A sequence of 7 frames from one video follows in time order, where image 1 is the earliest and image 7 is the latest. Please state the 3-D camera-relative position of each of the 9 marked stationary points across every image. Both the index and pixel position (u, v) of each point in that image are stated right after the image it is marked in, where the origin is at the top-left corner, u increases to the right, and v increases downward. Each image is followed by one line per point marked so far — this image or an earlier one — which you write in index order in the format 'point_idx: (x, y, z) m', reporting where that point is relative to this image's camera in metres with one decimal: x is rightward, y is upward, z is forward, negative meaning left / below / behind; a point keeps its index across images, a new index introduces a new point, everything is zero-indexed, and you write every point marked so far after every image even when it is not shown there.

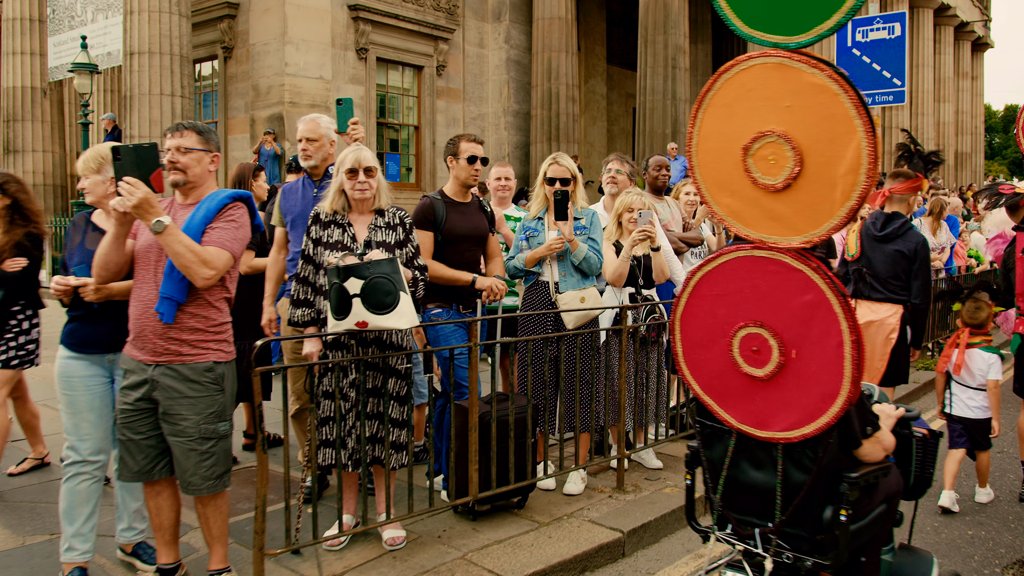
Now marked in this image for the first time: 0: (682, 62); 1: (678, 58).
0: (+3.2, +4.3, +17.7) m
1: (+3.1, +4.3, +17.7) m
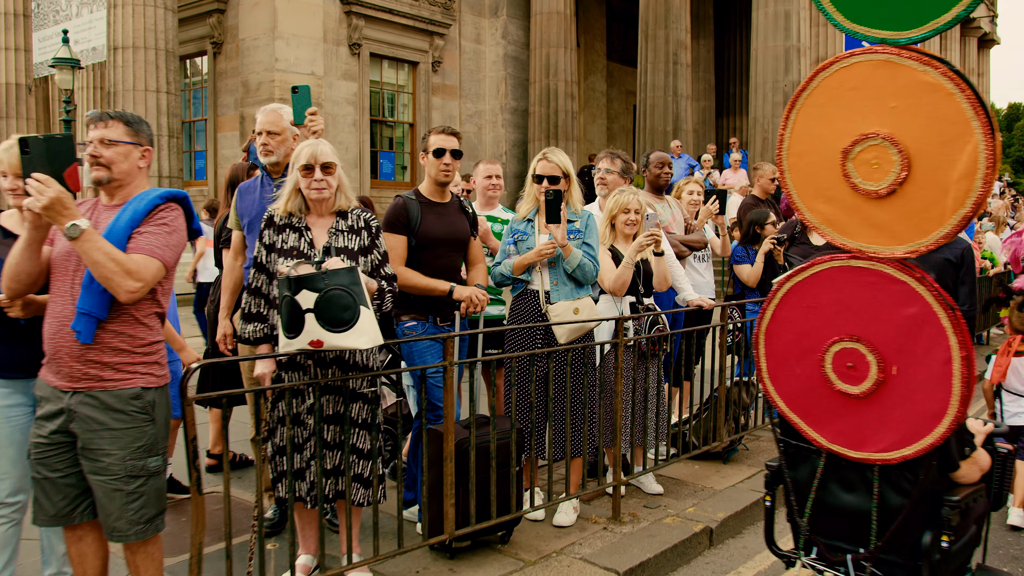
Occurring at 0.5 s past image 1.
0: (+3.1, +4.2, +17.2) m
1: (+3.1, +4.3, +17.2) m
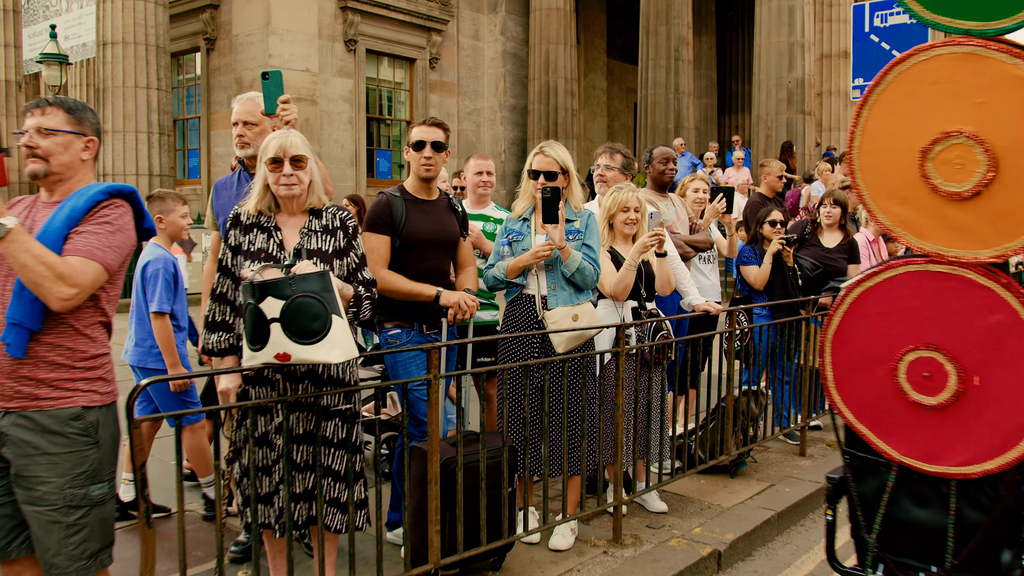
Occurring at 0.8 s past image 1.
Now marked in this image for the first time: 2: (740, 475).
0: (+3.1, +4.2, +16.9) m
1: (+3.0, +4.3, +16.8) m
2: (+1.3, -1.1, +5.5) m
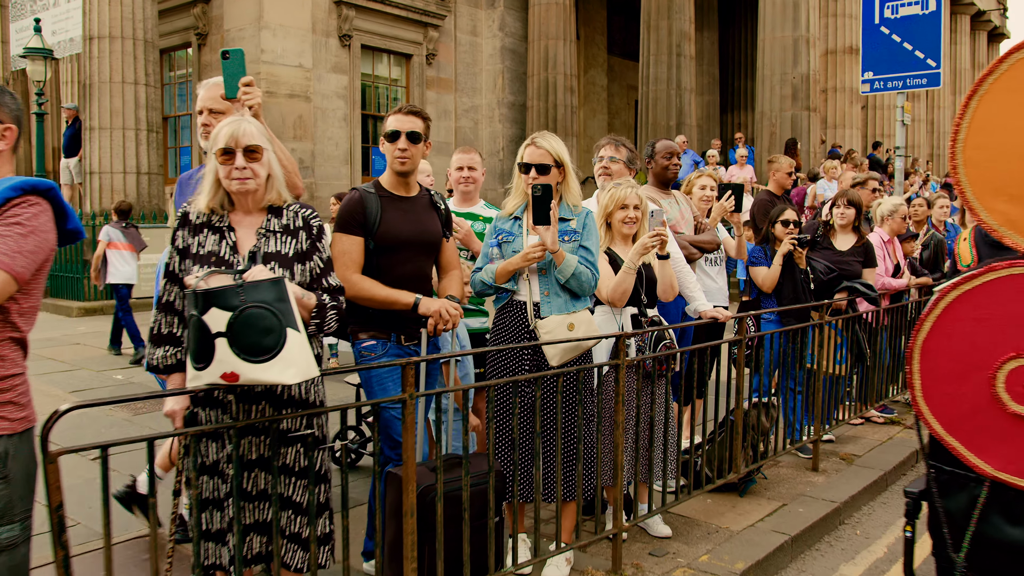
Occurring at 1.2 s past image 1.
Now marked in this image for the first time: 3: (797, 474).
0: (+3.1, +4.2, +16.5) m
1: (+3.0, +4.3, +16.4) m
2: (+1.3, -1.1, +5.1) m
3: (+1.7, -1.1, +5.6) m
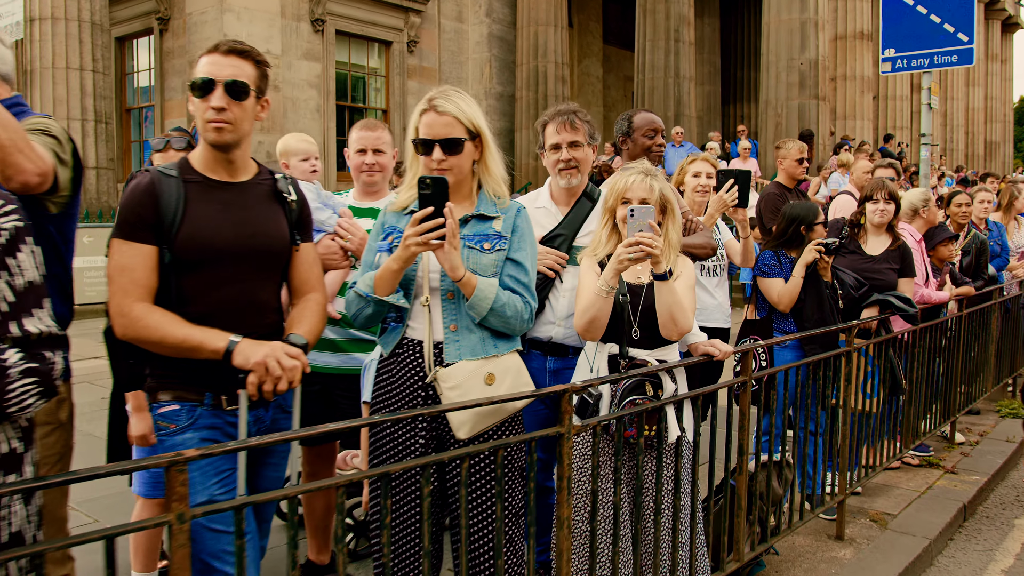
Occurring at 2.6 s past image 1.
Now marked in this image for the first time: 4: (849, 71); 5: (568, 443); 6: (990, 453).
0: (+2.8, +4.2, +15.2) m
1: (+2.7, +4.2, +15.2) m
2: (+1.0, -1.2, +3.8) m
3: (+1.4, -1.2, +4.3) m
4: (+6.2, +3.9, +17.1) m
5: (+0.2, -0.4, +2.6) m
6: (+3.0, -1.1, +6.0) m
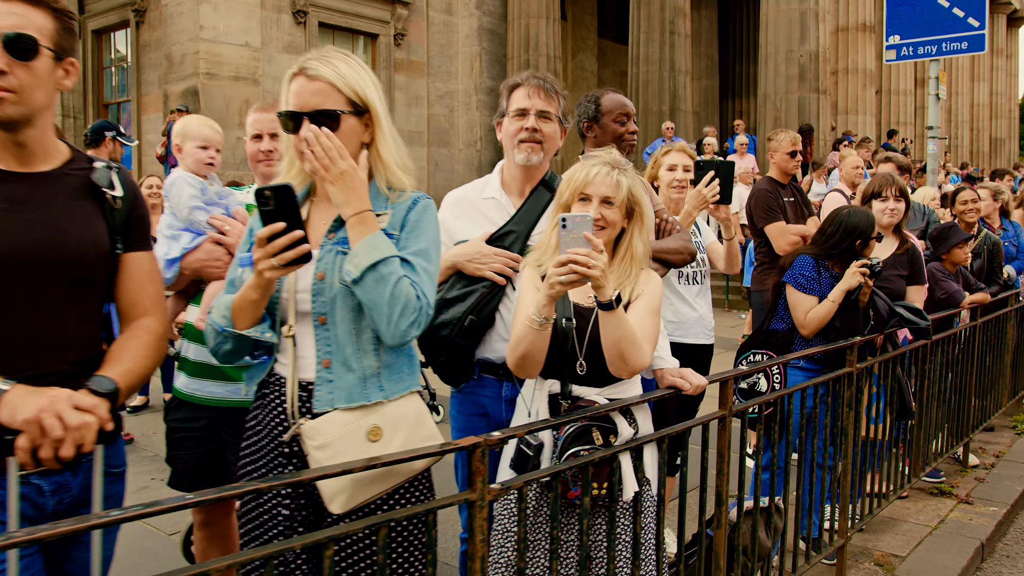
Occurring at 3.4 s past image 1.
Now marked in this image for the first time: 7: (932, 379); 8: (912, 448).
0: (+2.6, +4.1, +14.6) m
1: (+2.6, +4.2, +14.6) m
2: (+0.8, -1.2, +3.2) m
3: (+1.2, -1.2, +3.7) m
4: (+6.0, +3.9, +16.5) m
5: (-0.1, -0.5, +2.0) m
6: (+2.8, -1.1, +5.4) m
7: (+2.2, -0.5, +4.8) m
8: (+2.0, -0.8, +4.7) m
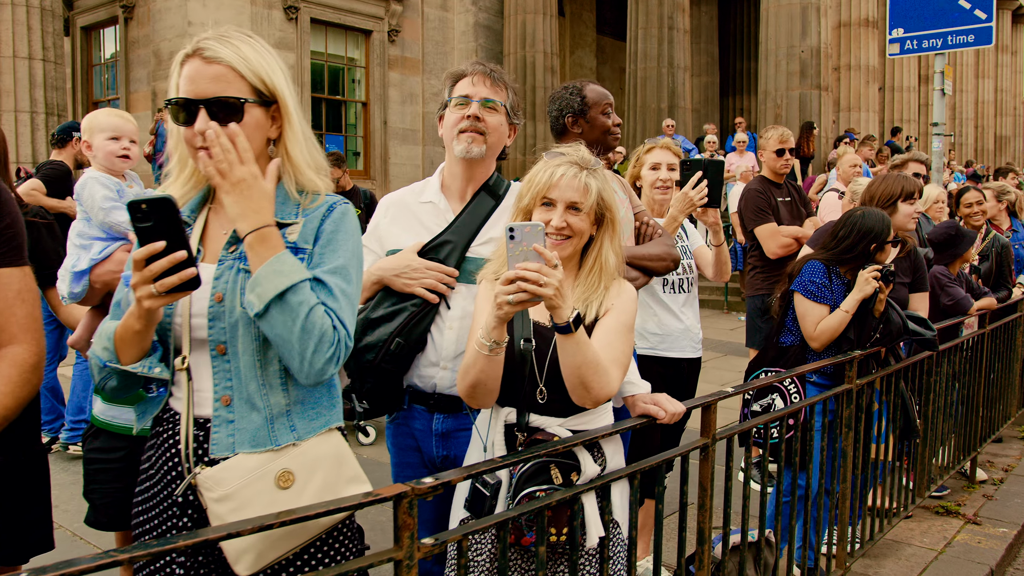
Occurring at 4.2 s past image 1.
0: (+2.6, +4.1, +14.3) m
1: (+2.5, +4.2, +14.3) m
2: (+0.7, -1.3, +2.9) m
3: (+1.1, -1.3, +3.4) m
4: (+5.9, +3.9, +16.2) m
5: (-0.2, -0.5, +1.7) m
6: (+2.7, -1.1, +5.1) m
7: (+2.1, -0.5, +4.5) m
8: (+1.9, -0.8, +4.4) m
